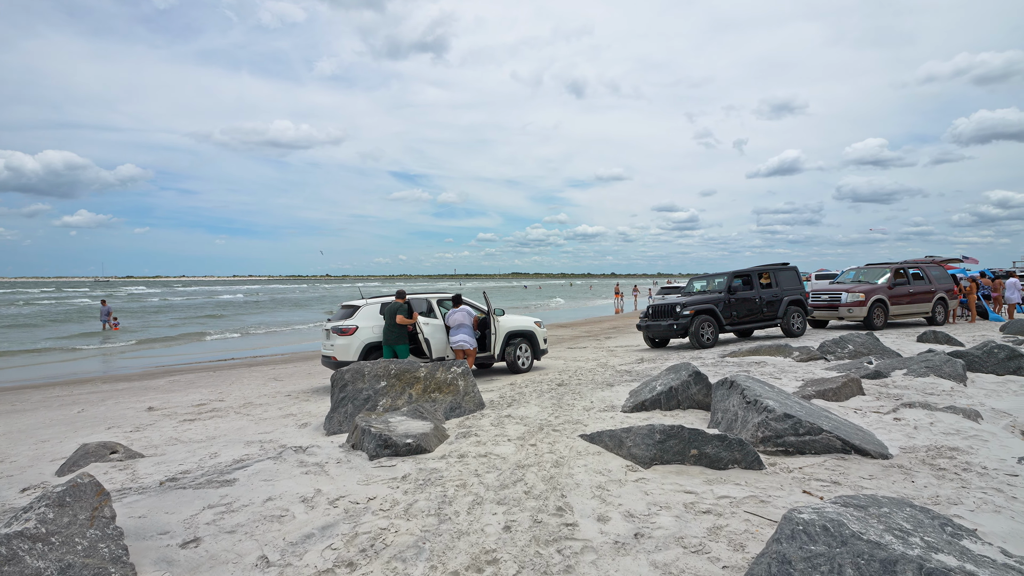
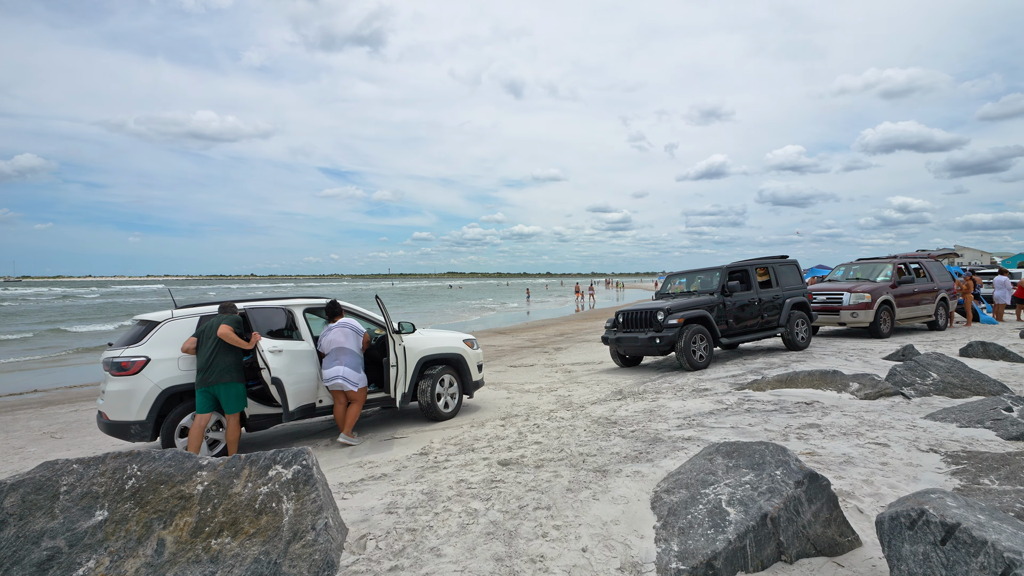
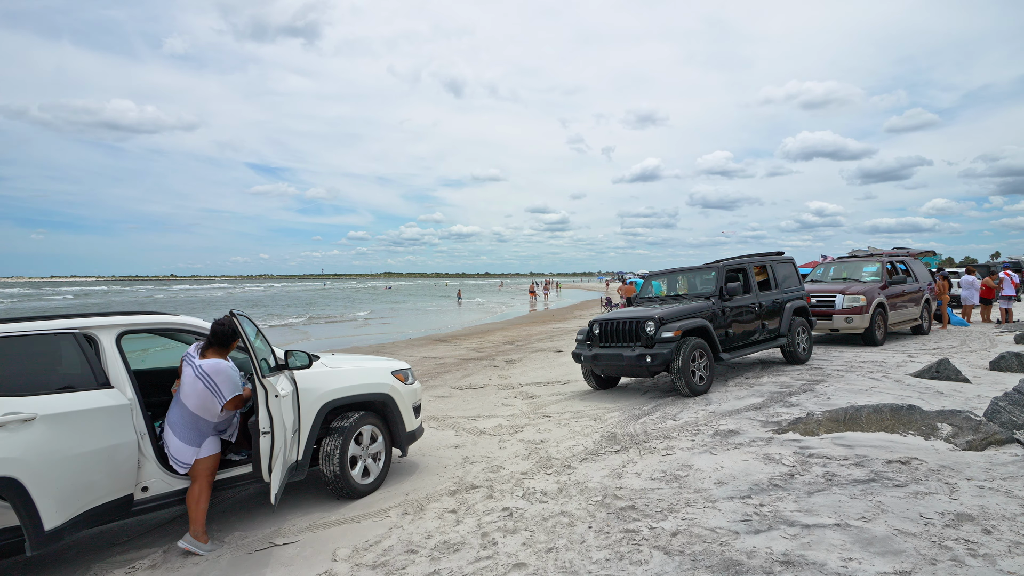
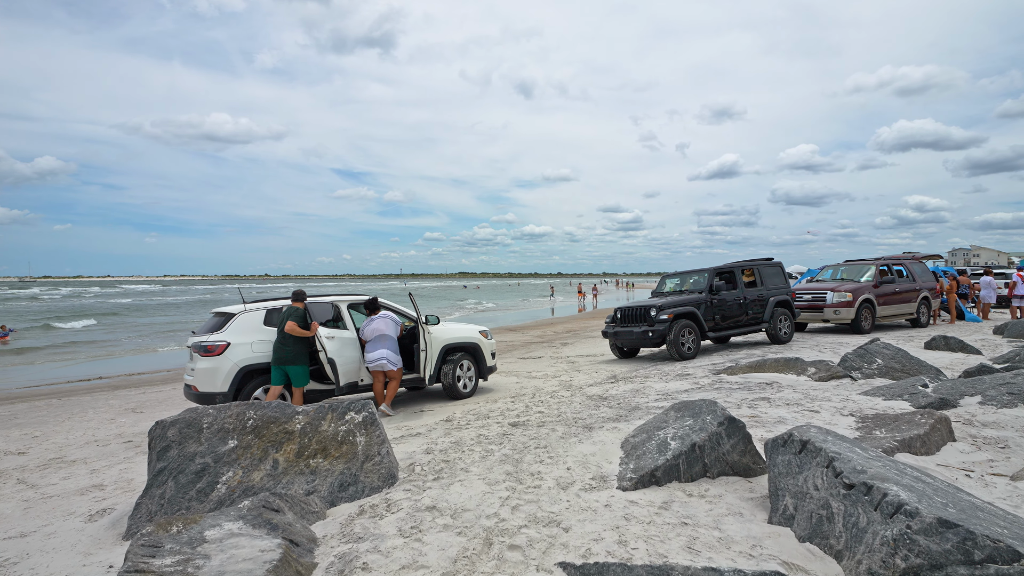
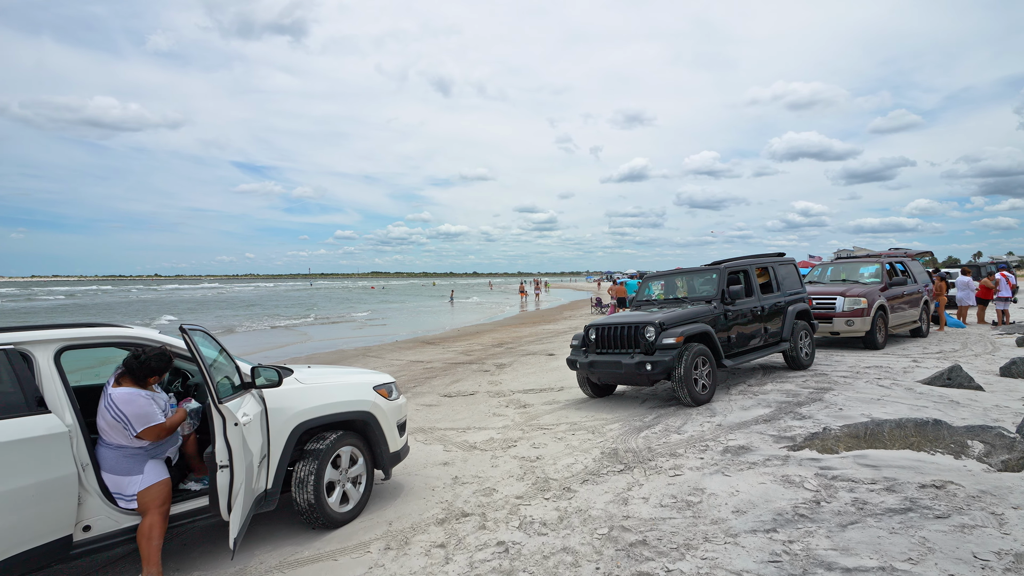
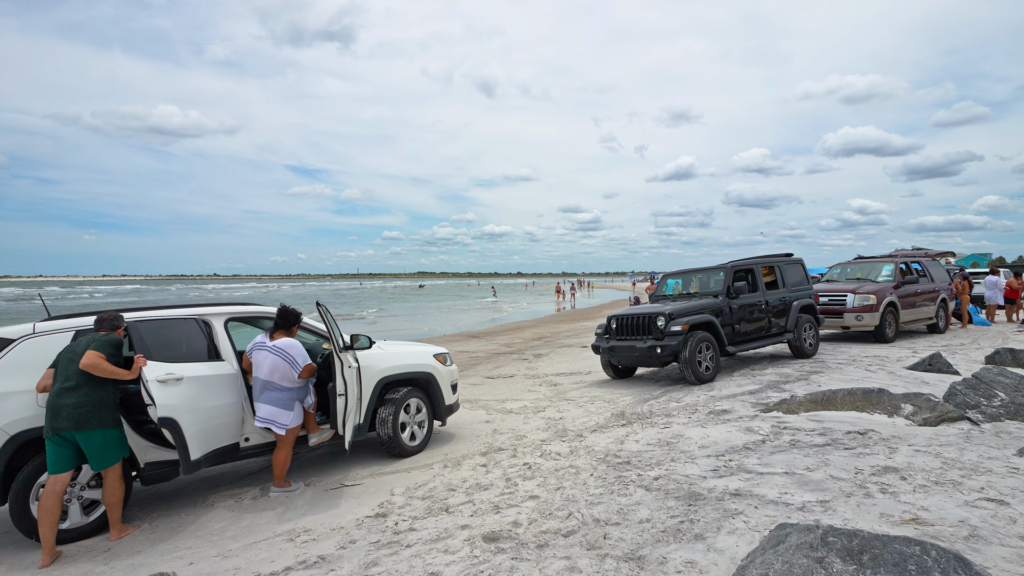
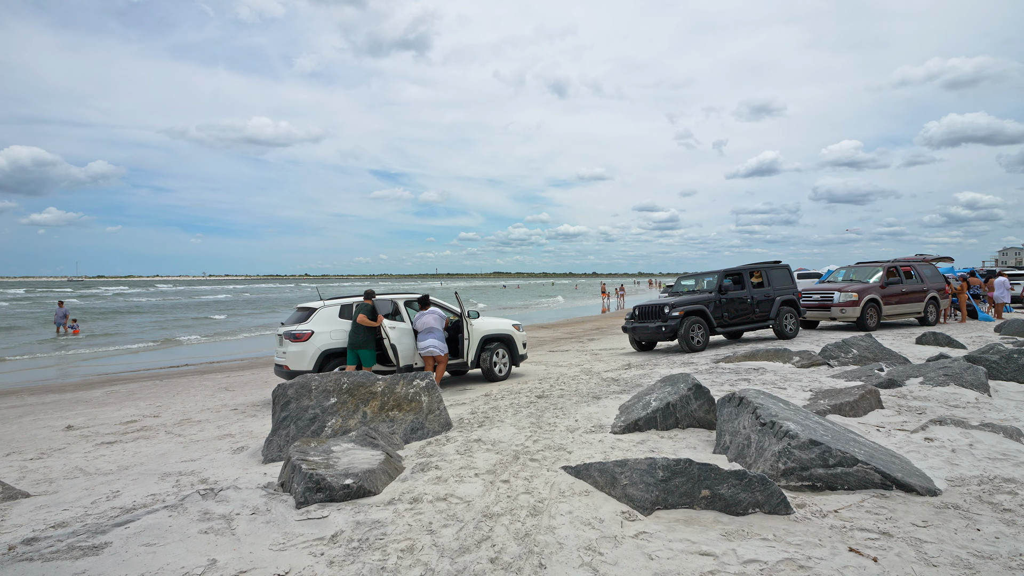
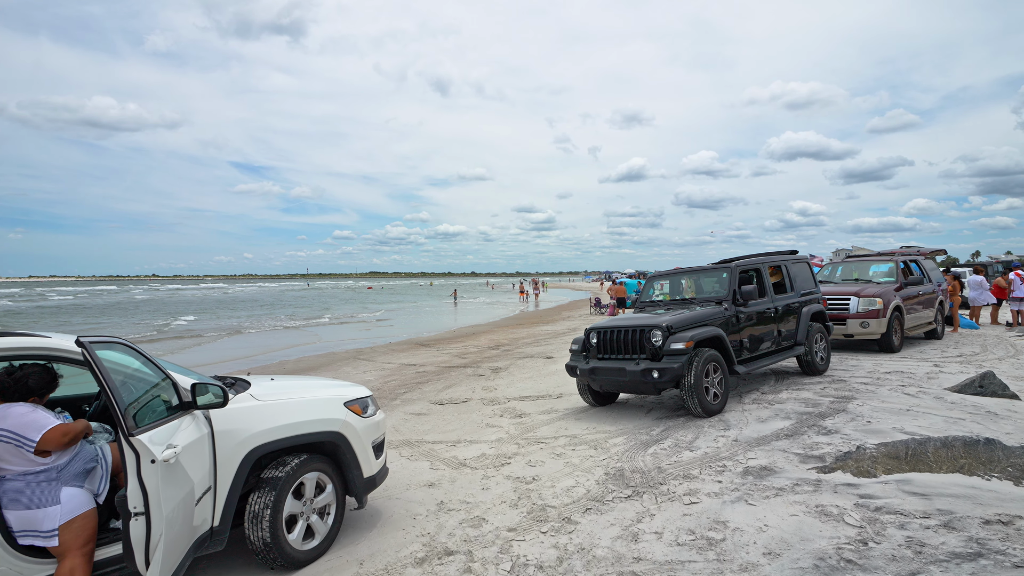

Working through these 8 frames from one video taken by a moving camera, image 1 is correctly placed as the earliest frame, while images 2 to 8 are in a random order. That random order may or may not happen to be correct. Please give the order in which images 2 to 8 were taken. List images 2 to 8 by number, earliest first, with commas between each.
7, 4, 2, 6, 3, 5, 8
